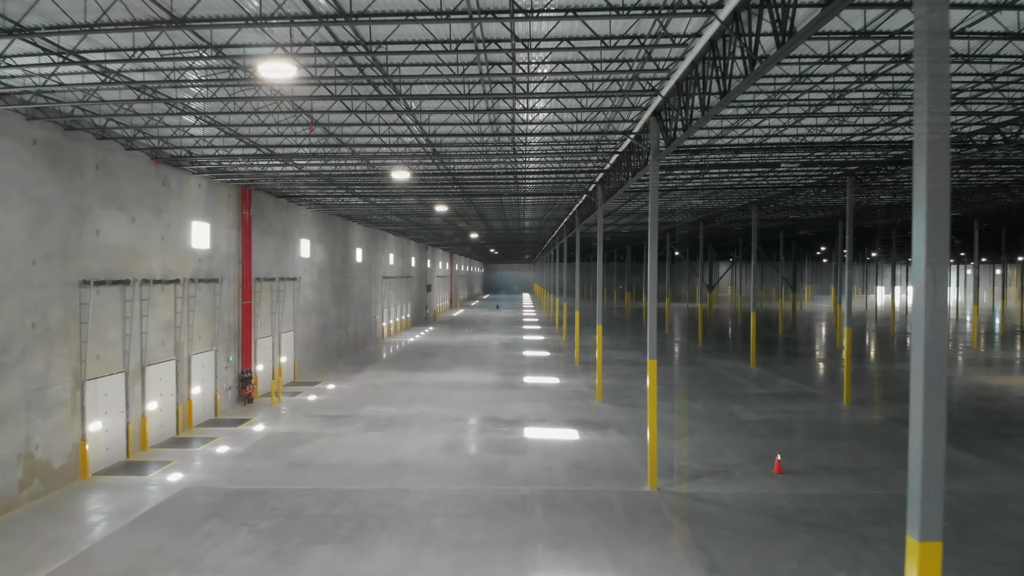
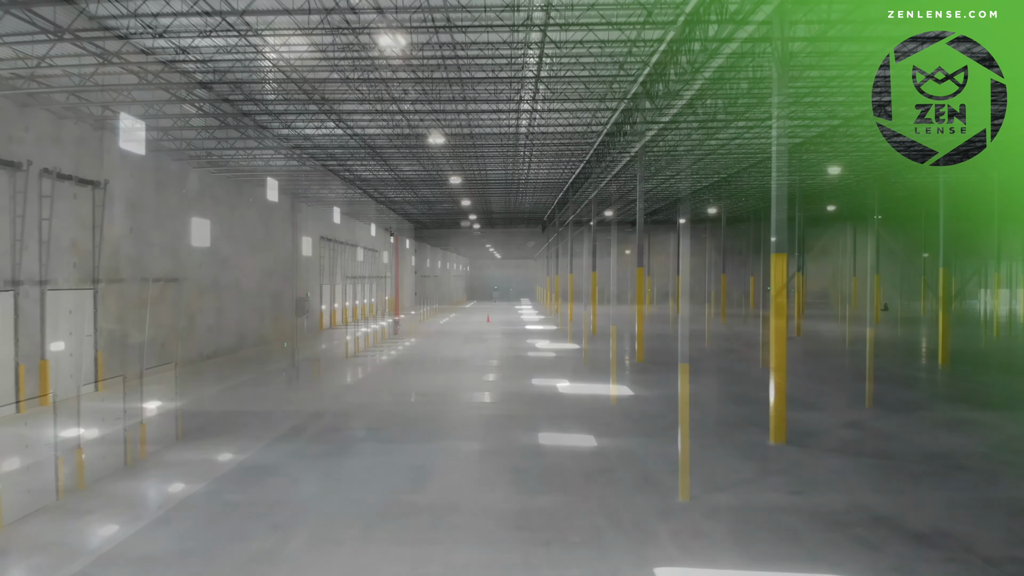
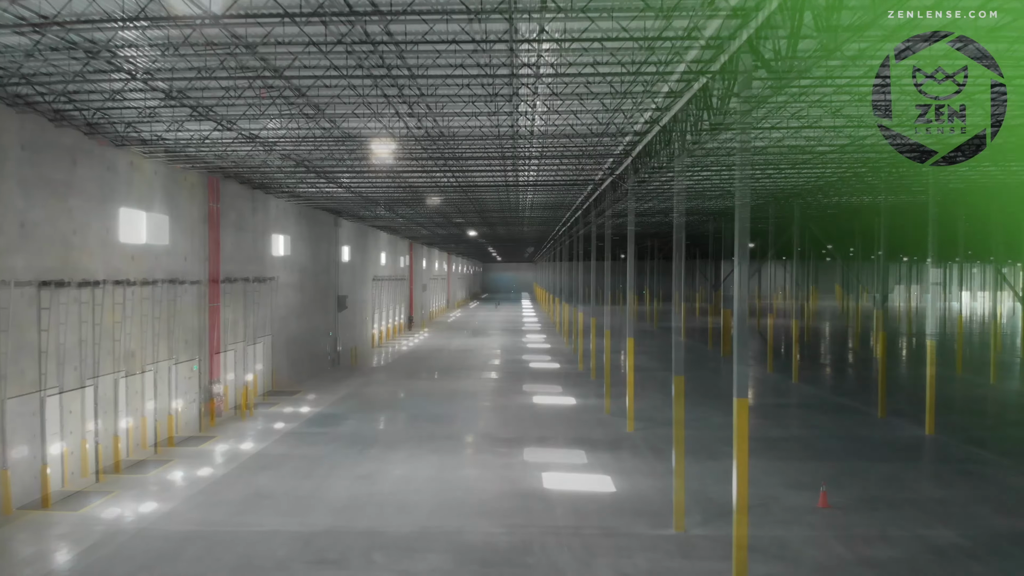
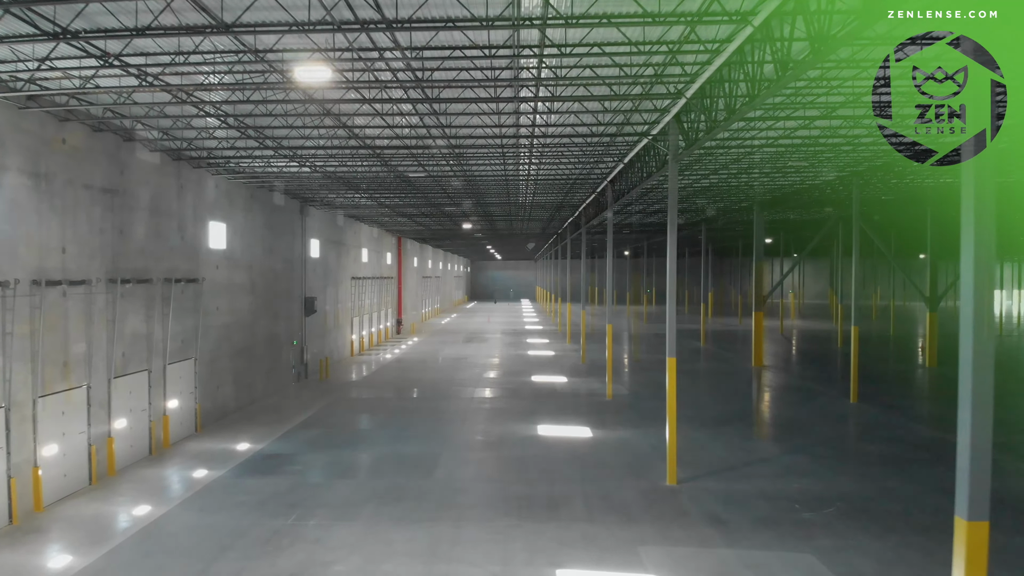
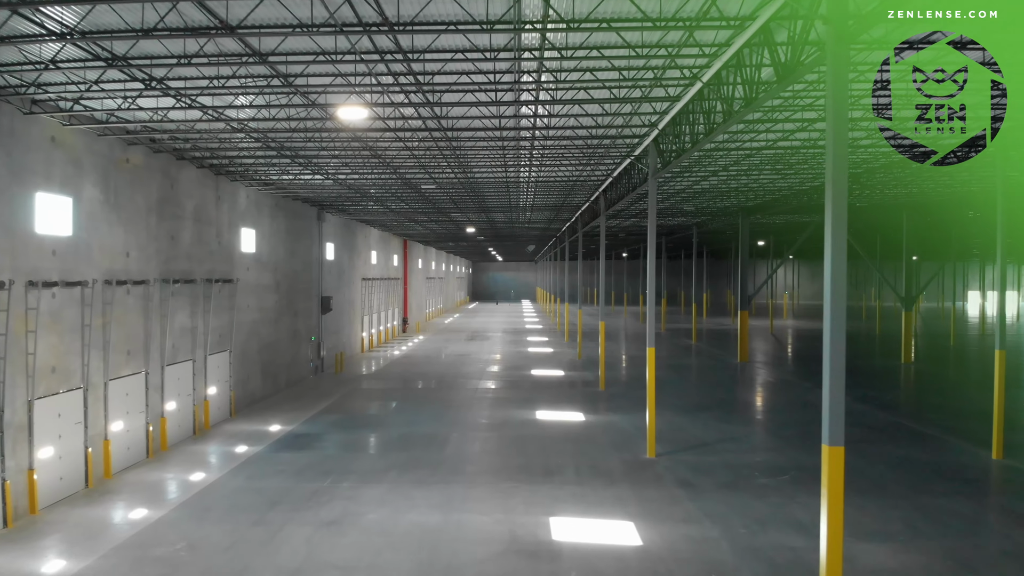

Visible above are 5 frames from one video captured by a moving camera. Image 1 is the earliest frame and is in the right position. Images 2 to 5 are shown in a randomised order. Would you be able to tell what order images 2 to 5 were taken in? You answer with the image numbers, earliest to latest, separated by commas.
3, 5, 4, 2
